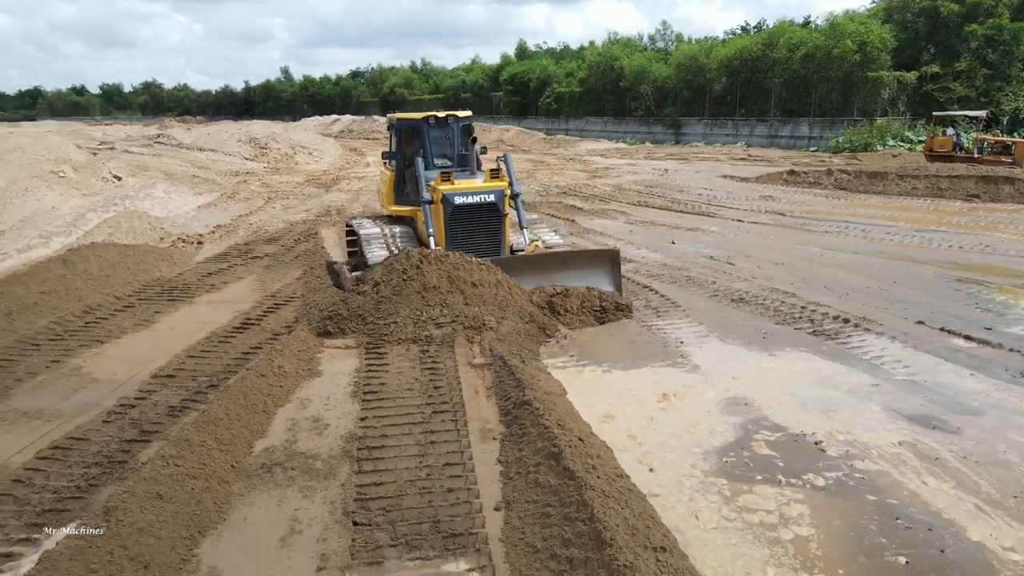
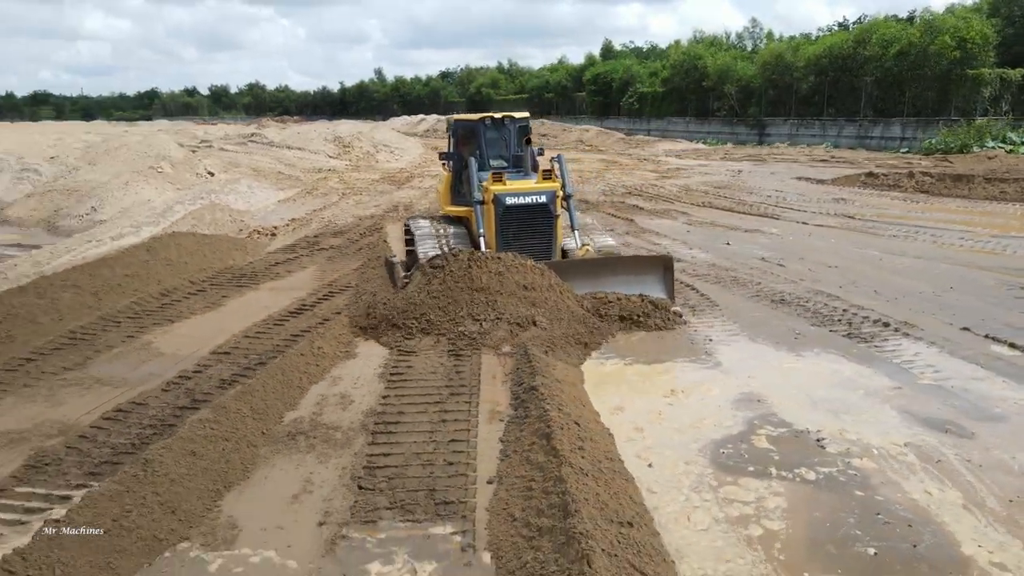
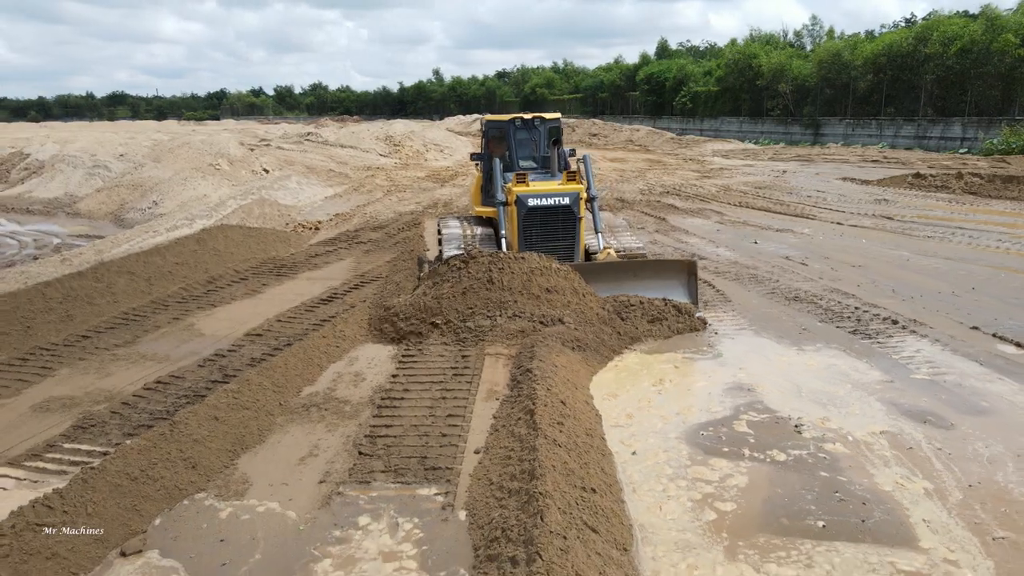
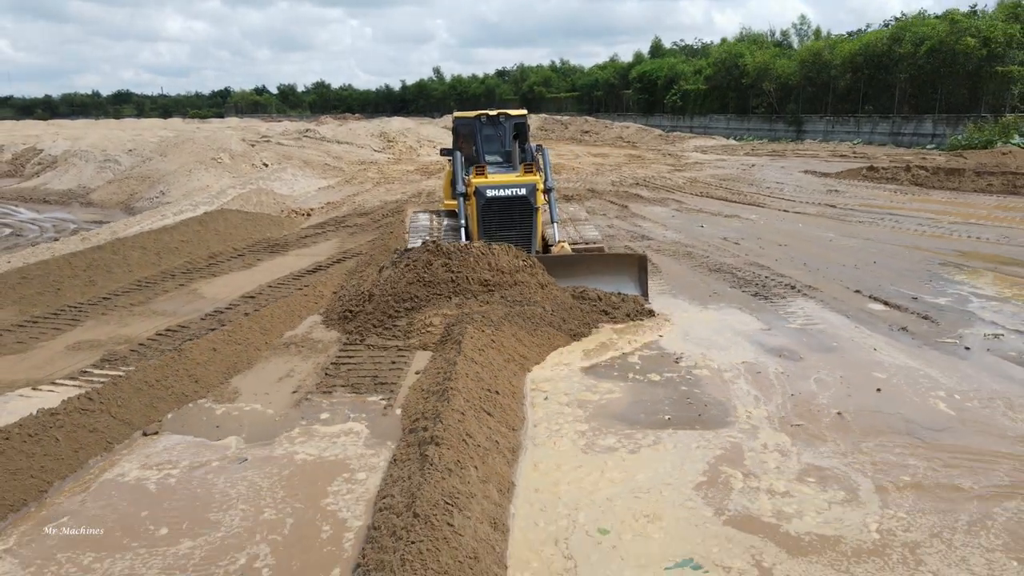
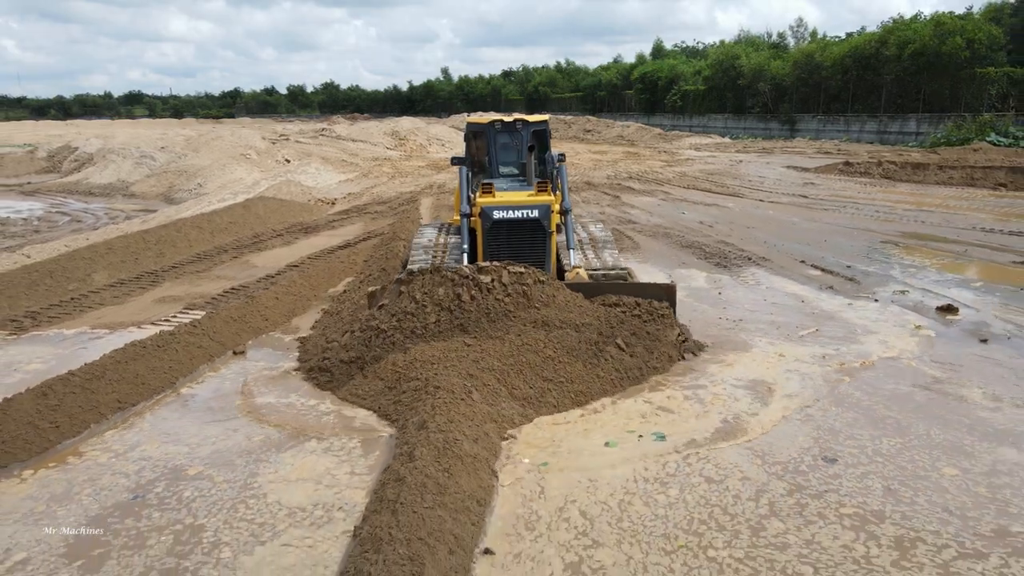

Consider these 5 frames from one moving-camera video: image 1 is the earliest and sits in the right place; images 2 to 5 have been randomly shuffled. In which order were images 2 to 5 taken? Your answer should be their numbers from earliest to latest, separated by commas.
2, 3, 4, 5
